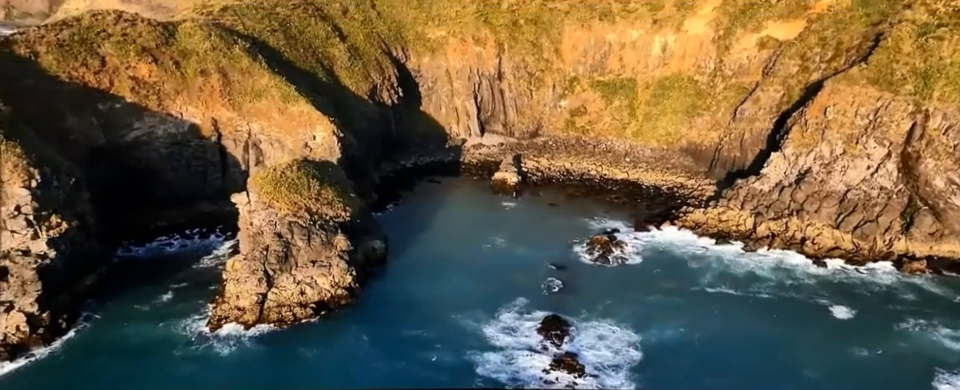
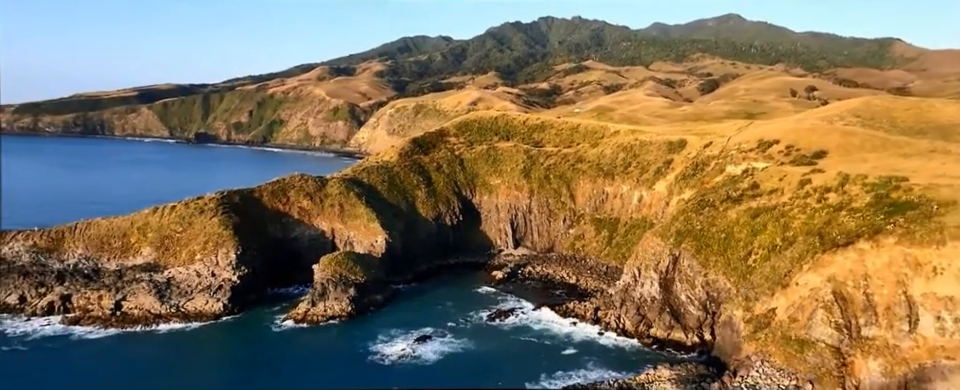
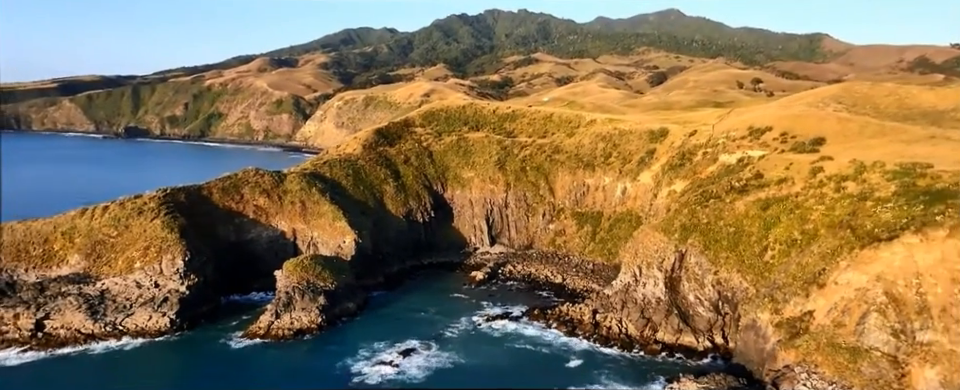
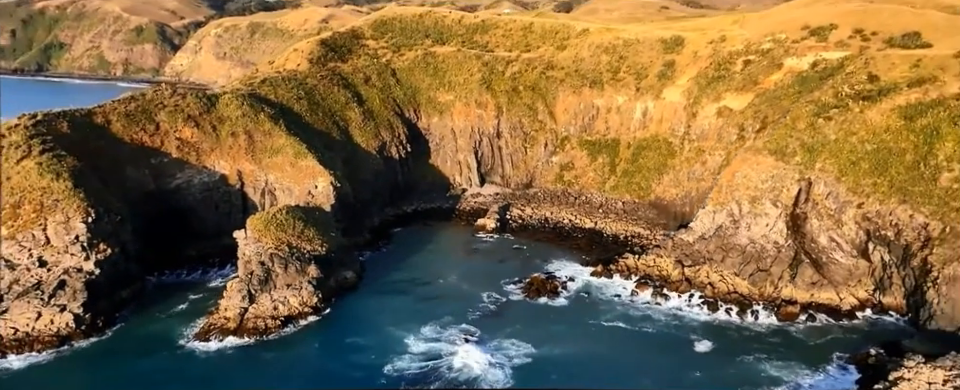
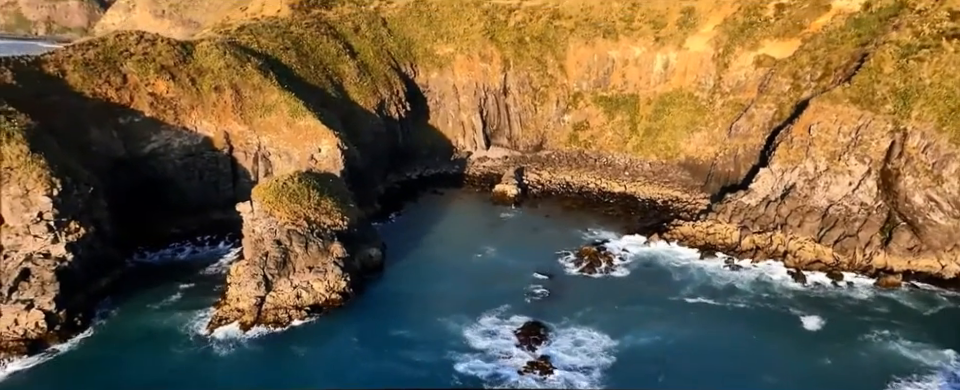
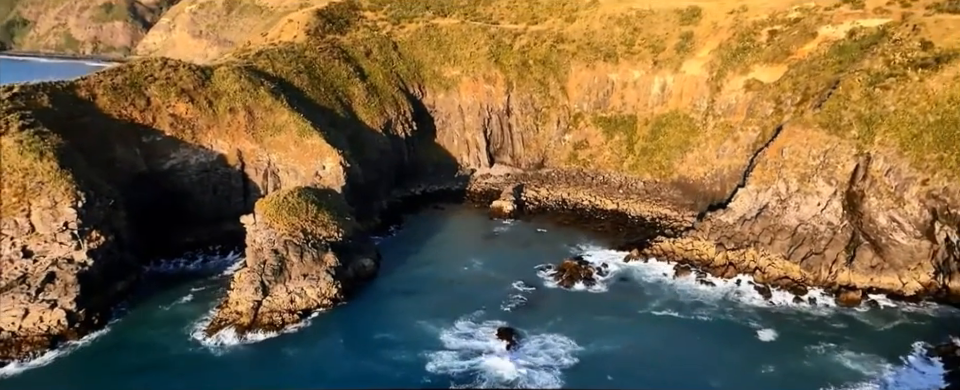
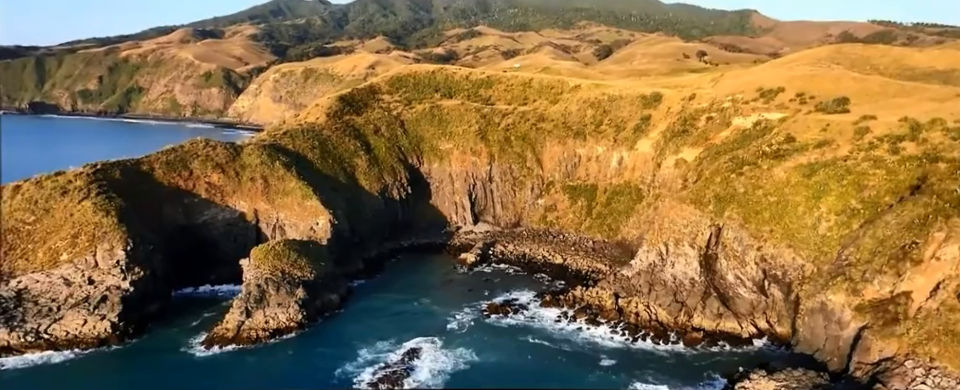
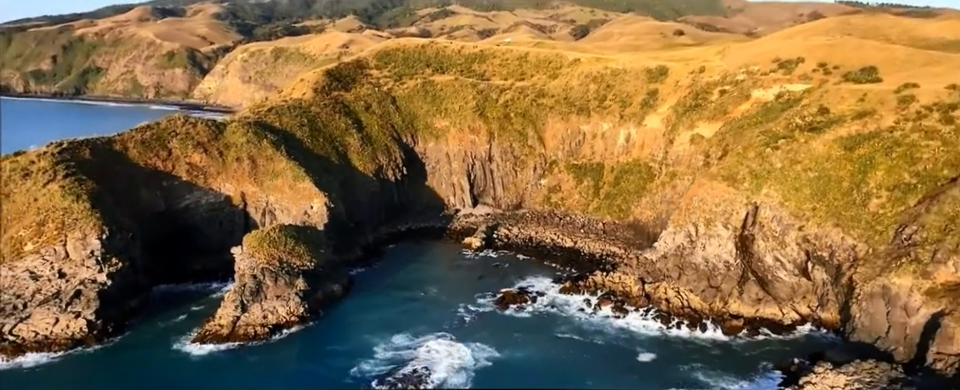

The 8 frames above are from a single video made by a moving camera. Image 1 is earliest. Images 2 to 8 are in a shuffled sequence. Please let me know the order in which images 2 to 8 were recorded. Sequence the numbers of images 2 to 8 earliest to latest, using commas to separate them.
5, 6, 4, 8, 7, 3, 2
